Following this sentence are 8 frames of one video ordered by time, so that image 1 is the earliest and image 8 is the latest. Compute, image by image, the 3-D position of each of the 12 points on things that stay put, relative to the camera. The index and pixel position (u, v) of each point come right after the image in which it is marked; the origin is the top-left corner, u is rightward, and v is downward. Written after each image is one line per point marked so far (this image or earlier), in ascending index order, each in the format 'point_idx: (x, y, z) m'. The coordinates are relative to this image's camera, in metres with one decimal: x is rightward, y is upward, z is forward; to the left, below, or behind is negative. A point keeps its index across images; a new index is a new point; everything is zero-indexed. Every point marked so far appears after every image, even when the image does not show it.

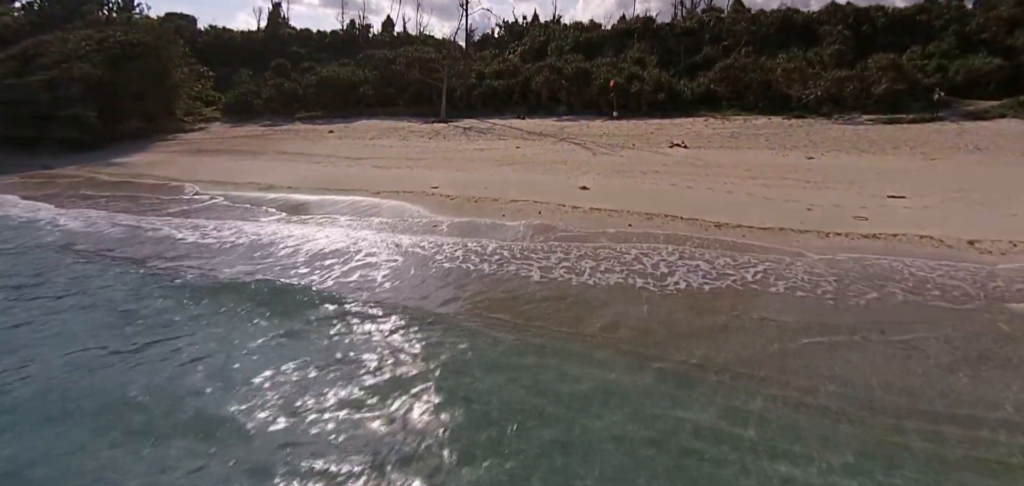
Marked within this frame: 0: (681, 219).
0: (+2.9, +0.4, +7.0) m
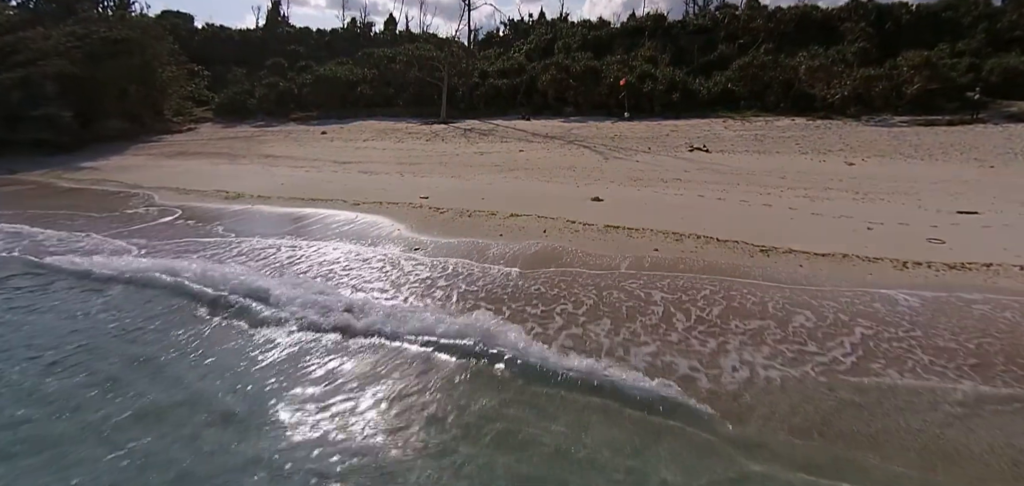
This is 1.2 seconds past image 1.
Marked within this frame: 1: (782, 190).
0: (+2.9, 0.0, +5.7) m
1: (+5.4, +1.0, +8.2) m
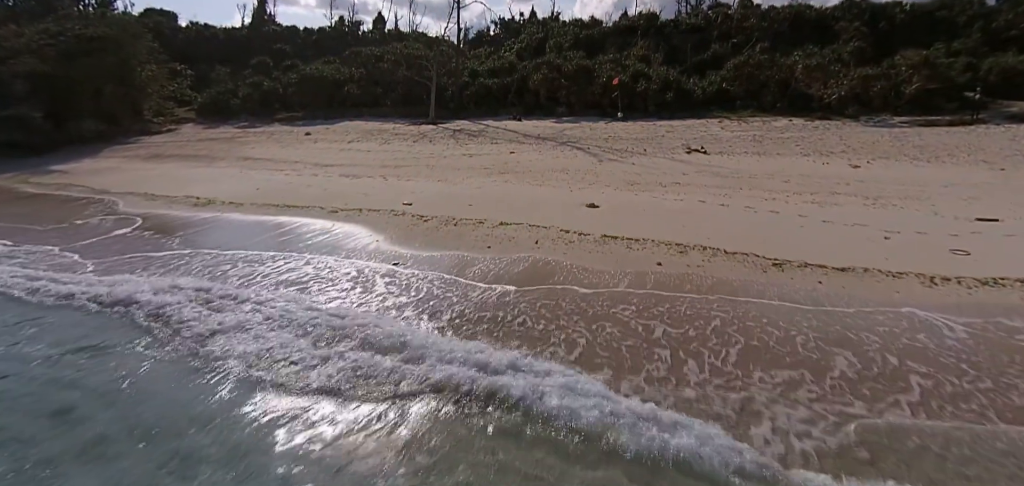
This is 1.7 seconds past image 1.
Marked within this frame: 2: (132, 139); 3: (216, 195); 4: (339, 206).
0: (+2.7, -0.2, +5.2) m
1: (+5.2, +0.9, +7.8) m
2: (-18.1, +5.0, +19.7) m
3: (-6.7, +1.1, +9.3) m
4: (-3.4, +0.7, +8.1) m
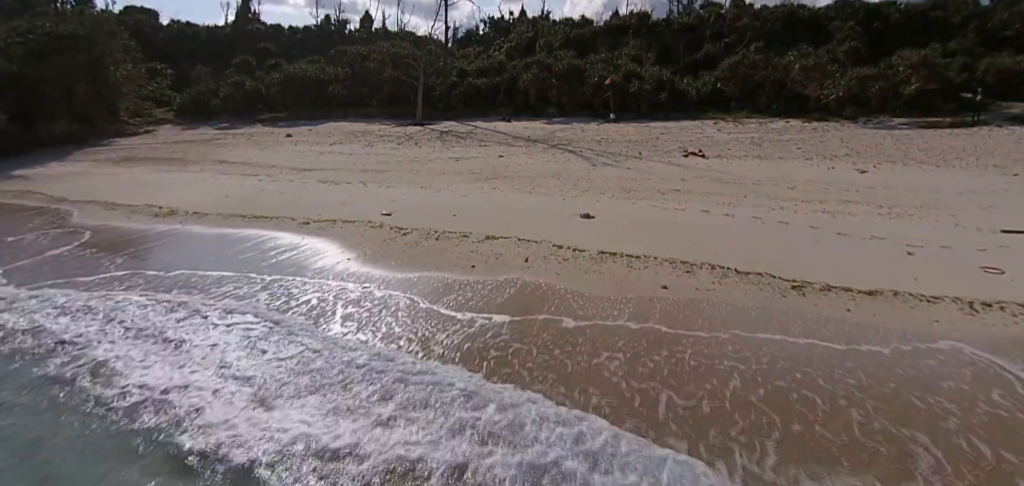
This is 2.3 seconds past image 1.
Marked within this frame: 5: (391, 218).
0: (+2.6, -0.4, +4.7) m
1: (+5.0, +0.7, +7.2) m
2: (-18.5, +4.6, +18.7) m
3: (-7.0, +0.8, +8.6) m
4: (-3.6, +0.5, +7.4) m
5: (-2.1, +0.5, +7.2) m
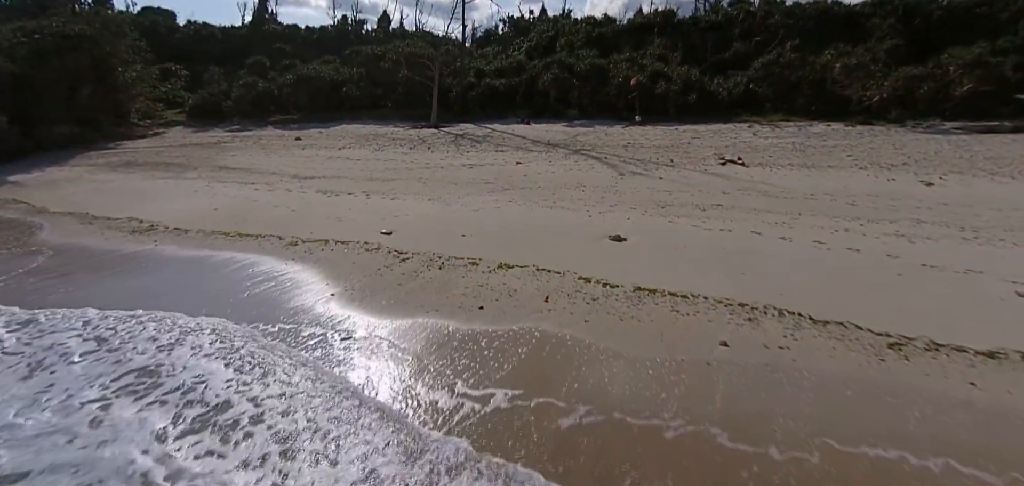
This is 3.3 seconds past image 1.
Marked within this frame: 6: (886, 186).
0: (+2.7, -0.8, +3.7) m
1: (+5.3, +0.3, +6.2) m
2: (-17.9, +4.4, +18.4) m
3: (-6.7, +0.5, +7.9) m
4: (-3.3, +0.1, +6.6) m
5: (-1.9, +0.1, +6.3) m
6: (+7.2, +1.1, +7.9) m
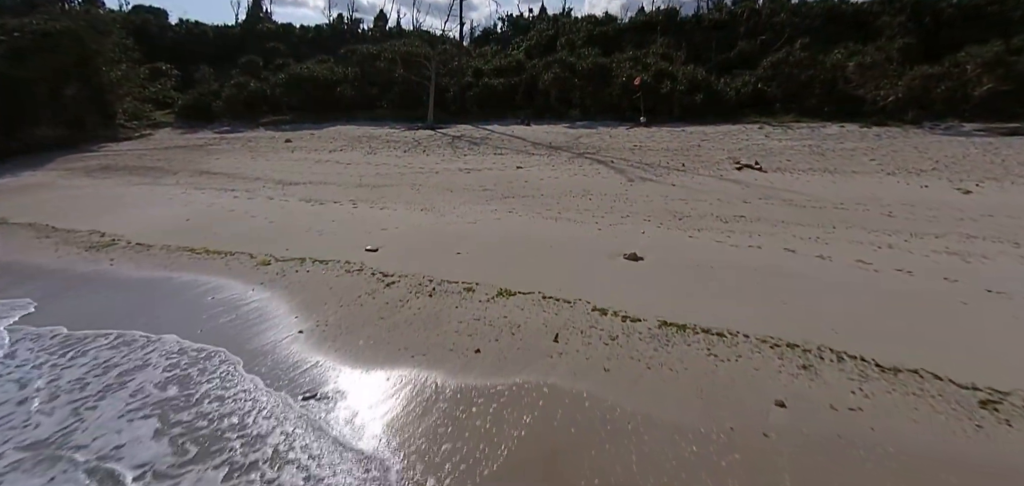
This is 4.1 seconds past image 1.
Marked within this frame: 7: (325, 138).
0: (+2.8, -1.0, +3.0) m
1: (+5.3, 0.0, +5.5) m
2: (-17.9, +4.1, +17.6) m
3: (-6.7, +0.2, +7.1) m
4: (-3.3, -0.1, +5.9) m
5: (-1.8, -0.2, +5.6) m
6: (+7.2, +0.9, +7.3) m
7: (-7.7, +4.2, +16.7) m
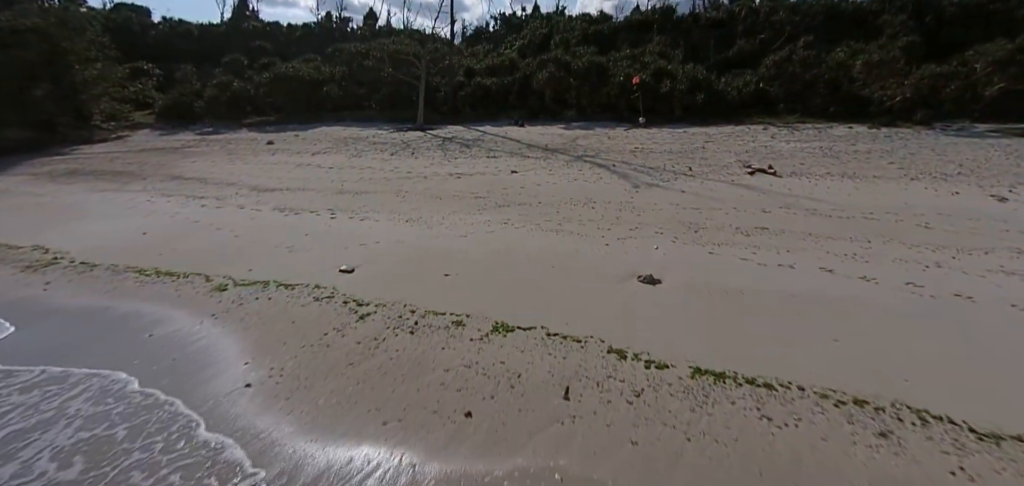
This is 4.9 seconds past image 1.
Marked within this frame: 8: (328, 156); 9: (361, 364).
0: (+2.8, -1.2, +2.3) m
1: (+5.2, -0.2, +4.9) m
2: (-18.2, +3.8, +16.6) m
3: (-6.7, -0.1, +6.3) m
4: (-3.4, -0.4, +5.1) m
5: (-1.9, -0.4, +4.8) m
6: (+7.1, +0.7, +6.6) m
7: (-8.0, +4.0, +15.8) m
8: (-5.7, +2.6, +12.6) m
9: (-1.2, -1.0, +3.2) m
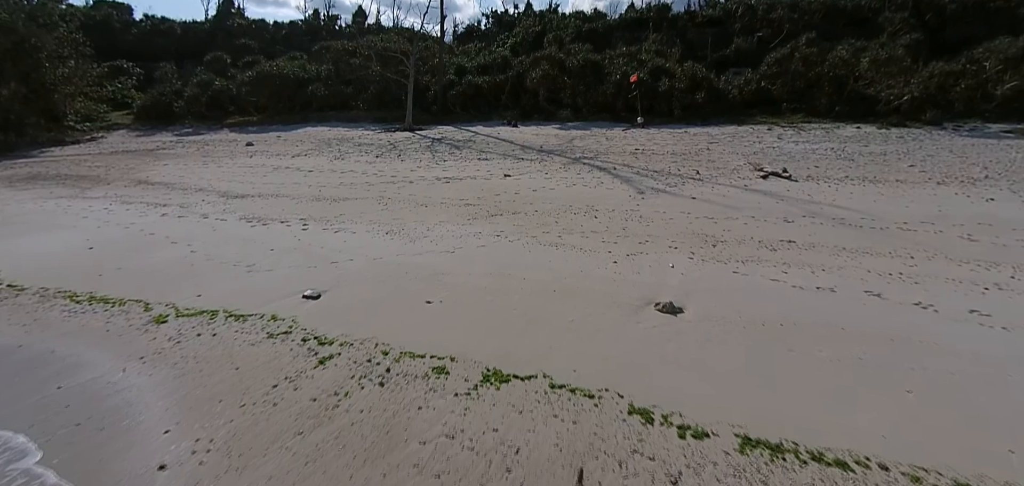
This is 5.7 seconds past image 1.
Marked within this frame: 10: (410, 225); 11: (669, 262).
0: (+2.8, -1.4, +1.6) m
1: (+5.2, -0.4, +4.2) m
2: (-18.4, +3.5, +15.6) m
3: (-6.8, -0.3, +5.5) m
4: (-3.4, -0.6, +4.3) m
5: (-1.9, -0.6, +4.1) m
6: (+7.1, +0.5, +6.1) m
7: (-8.2, +3.7, +15.0) m
8: (-5.9, +2.4, +11.8) m
9: (-1.2, -1.2, +2.5) m
10: (-1.5, +0.3, +6.3) m
11: (+1.8, -0.2, +4.7) m
